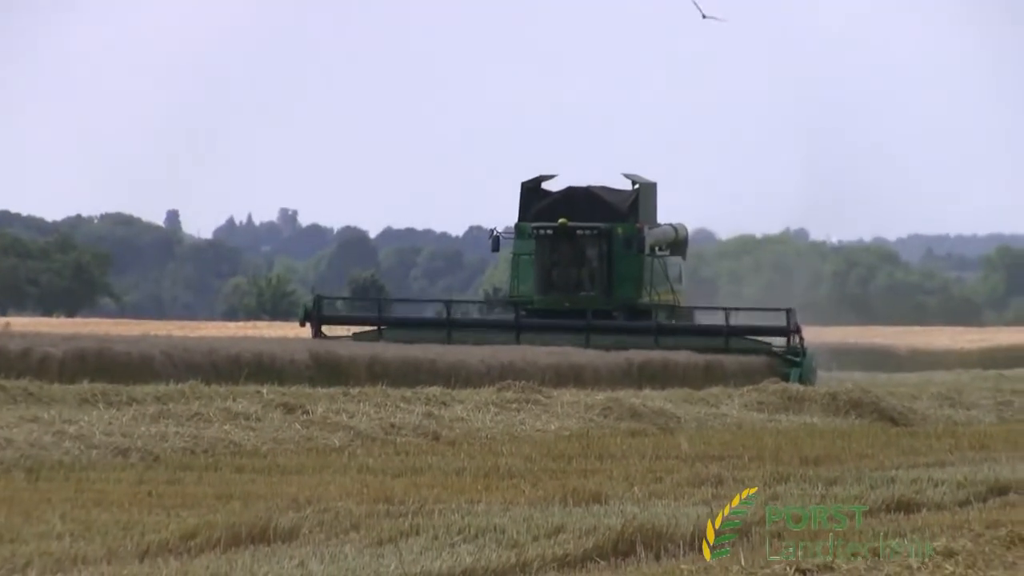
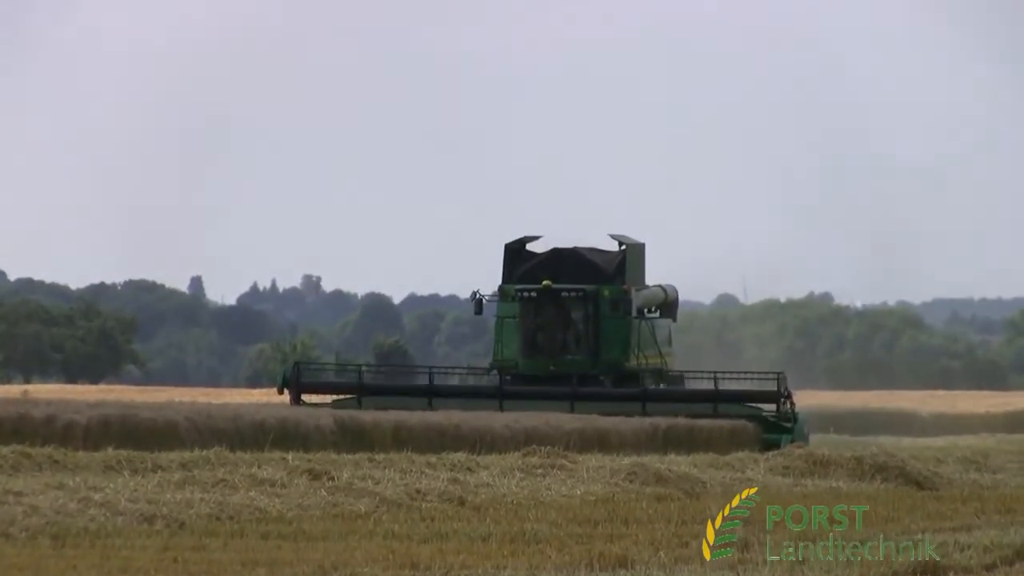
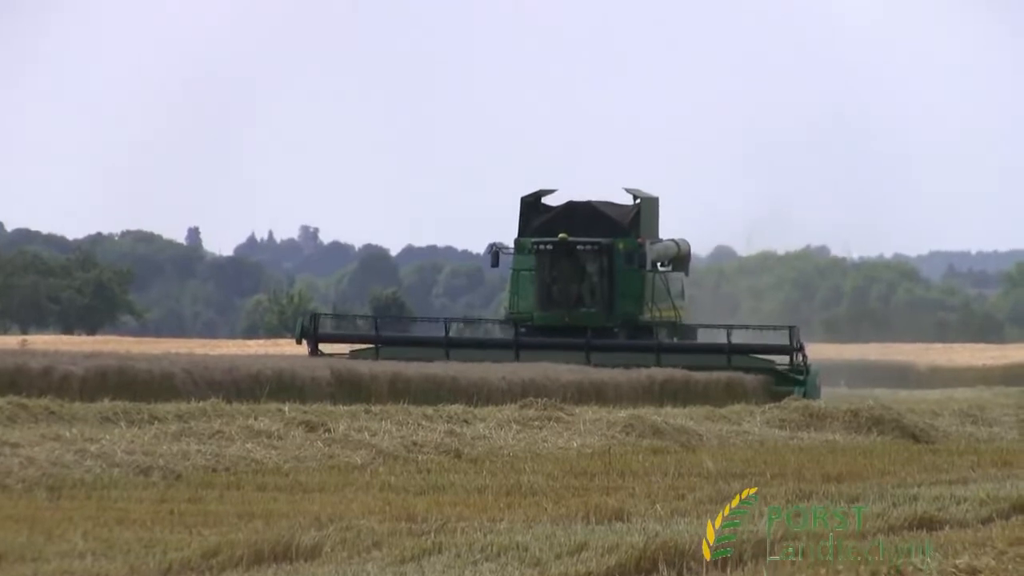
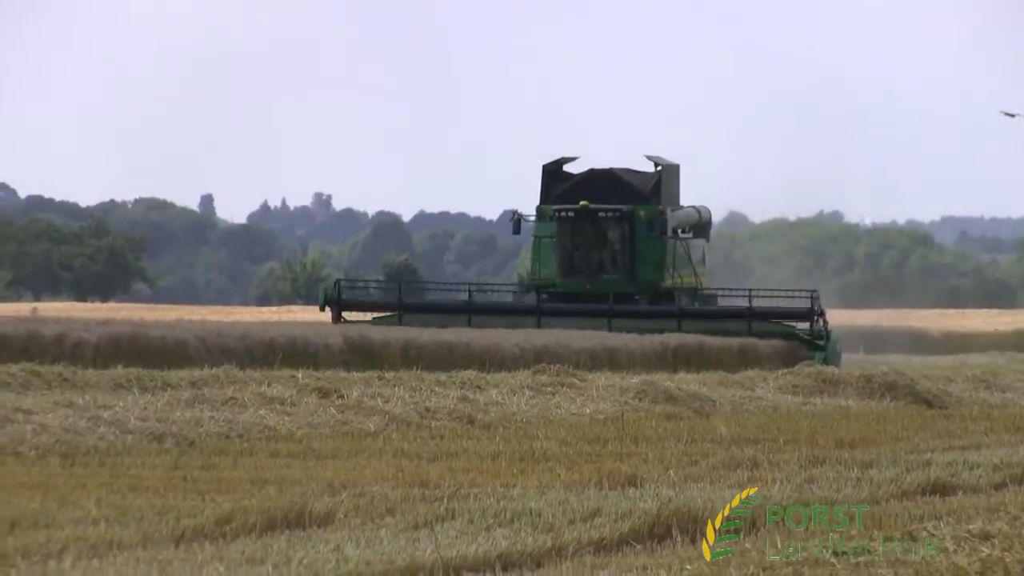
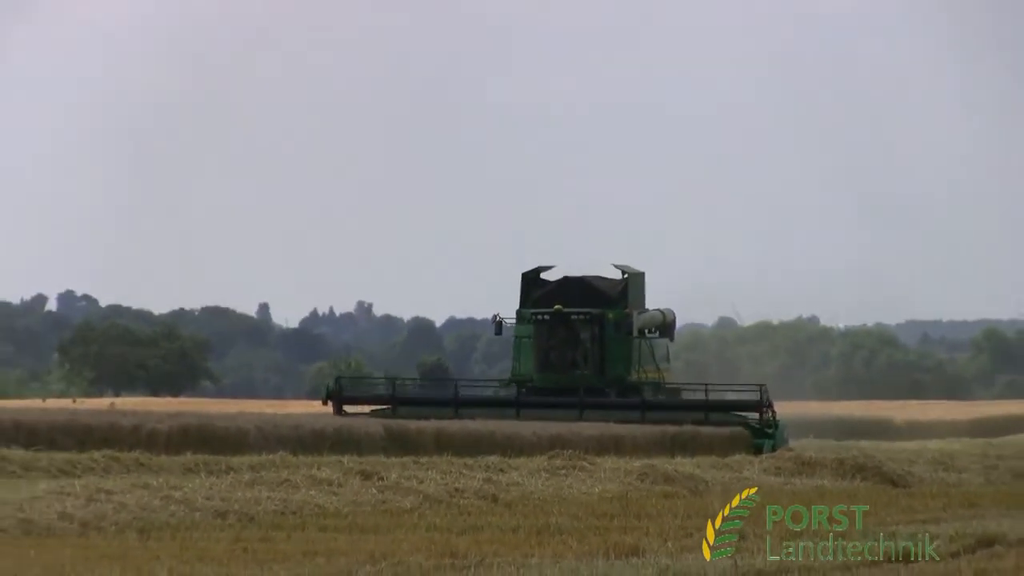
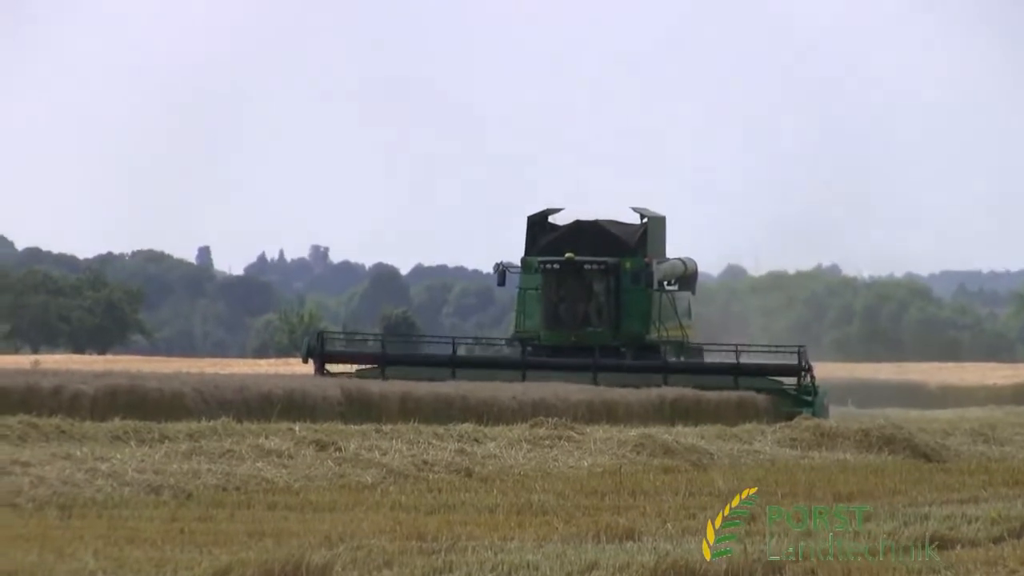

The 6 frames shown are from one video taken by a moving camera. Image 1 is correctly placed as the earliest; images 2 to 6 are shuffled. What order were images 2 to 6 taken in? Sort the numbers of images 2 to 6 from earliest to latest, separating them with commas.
4, 3, 6, 2, 5
